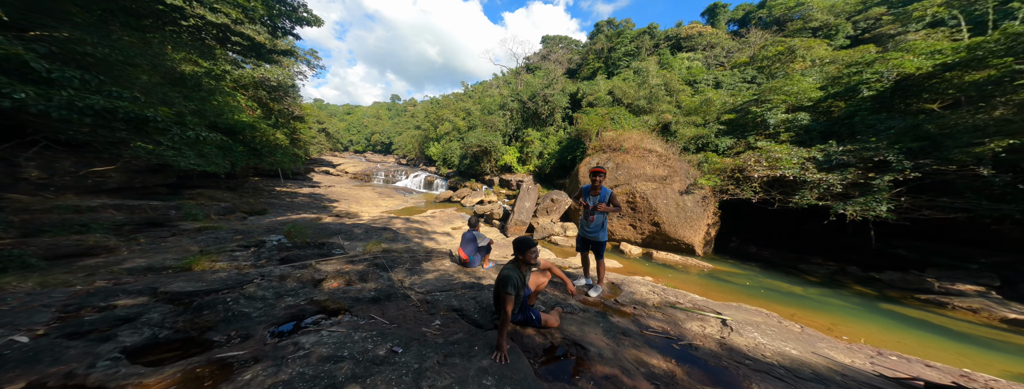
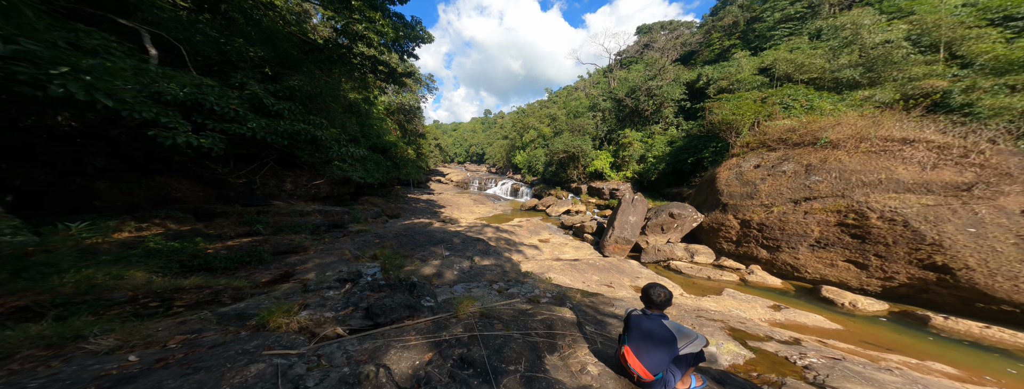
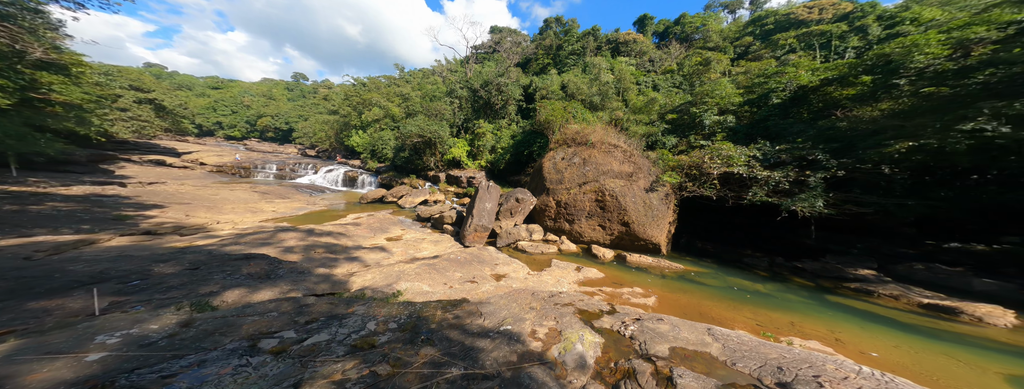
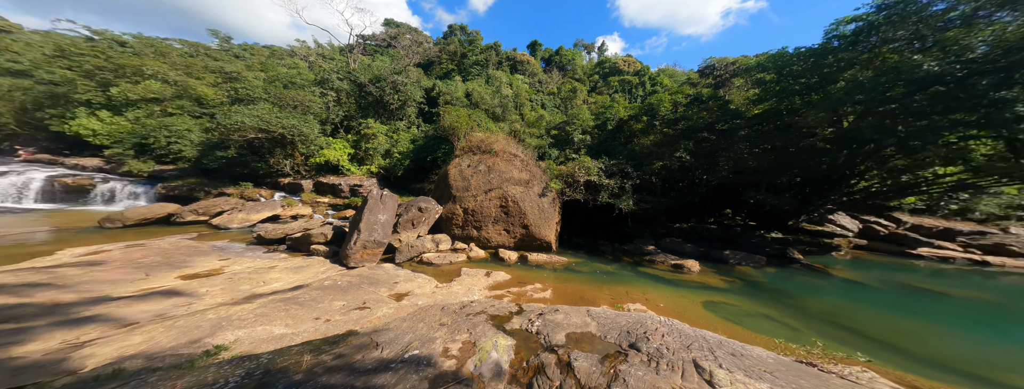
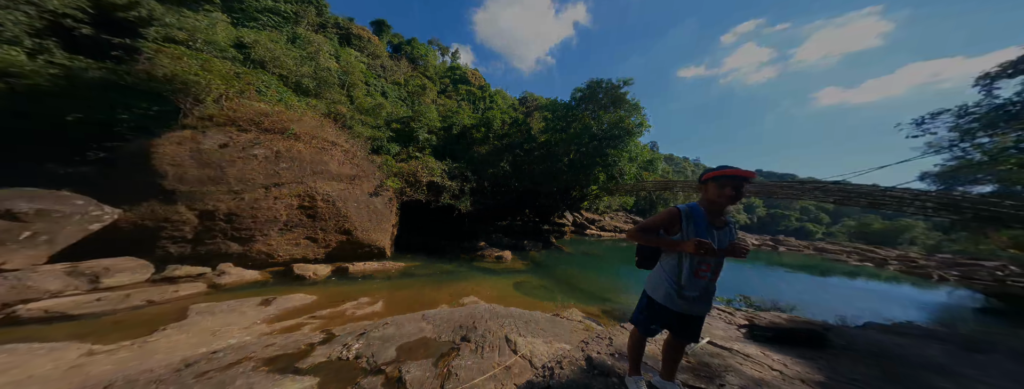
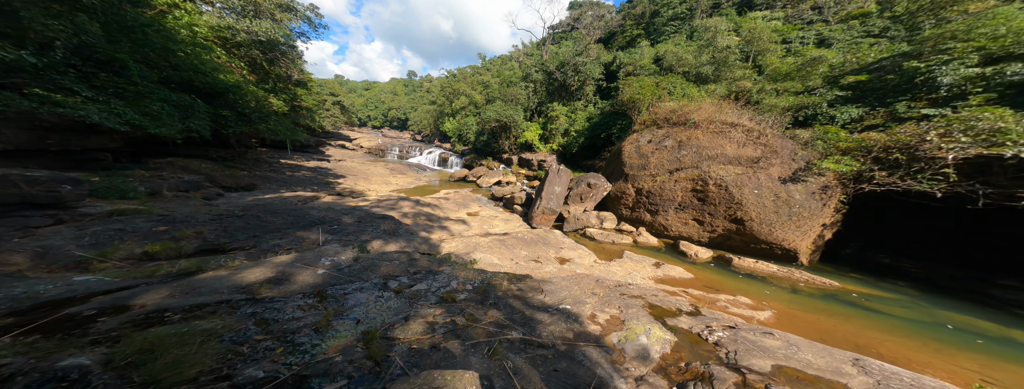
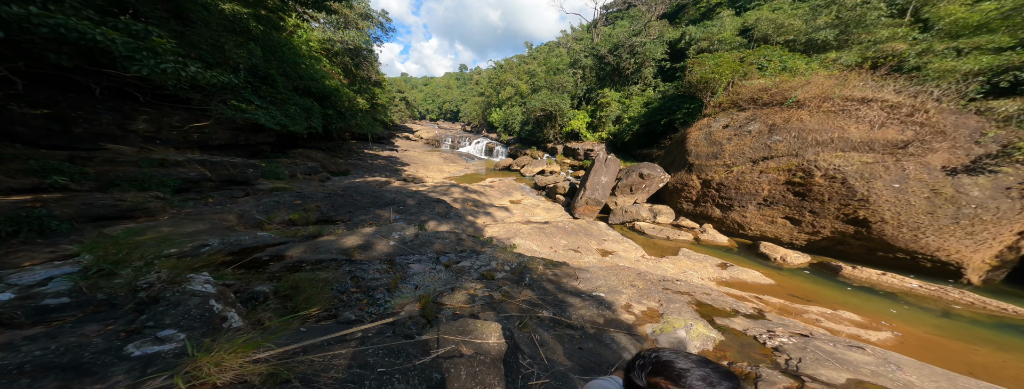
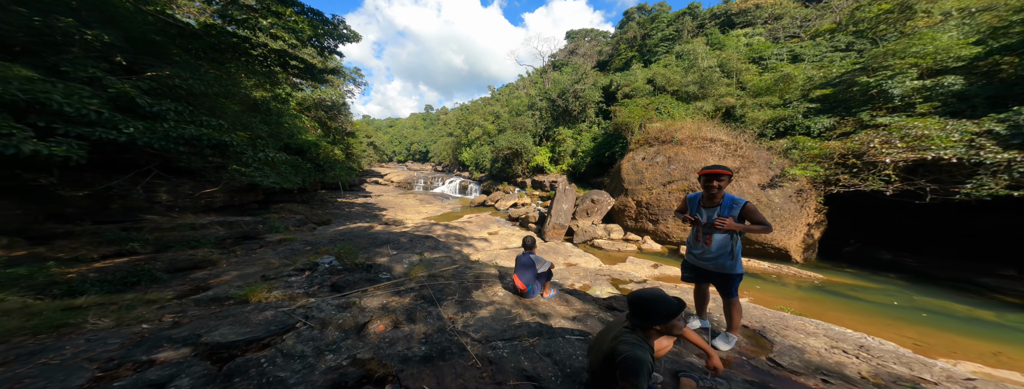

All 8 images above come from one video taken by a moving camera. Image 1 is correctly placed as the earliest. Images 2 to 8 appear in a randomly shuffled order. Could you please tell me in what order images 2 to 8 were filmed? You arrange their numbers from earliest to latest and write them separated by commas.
8, 2, 7, 6, 3, 4, 5
